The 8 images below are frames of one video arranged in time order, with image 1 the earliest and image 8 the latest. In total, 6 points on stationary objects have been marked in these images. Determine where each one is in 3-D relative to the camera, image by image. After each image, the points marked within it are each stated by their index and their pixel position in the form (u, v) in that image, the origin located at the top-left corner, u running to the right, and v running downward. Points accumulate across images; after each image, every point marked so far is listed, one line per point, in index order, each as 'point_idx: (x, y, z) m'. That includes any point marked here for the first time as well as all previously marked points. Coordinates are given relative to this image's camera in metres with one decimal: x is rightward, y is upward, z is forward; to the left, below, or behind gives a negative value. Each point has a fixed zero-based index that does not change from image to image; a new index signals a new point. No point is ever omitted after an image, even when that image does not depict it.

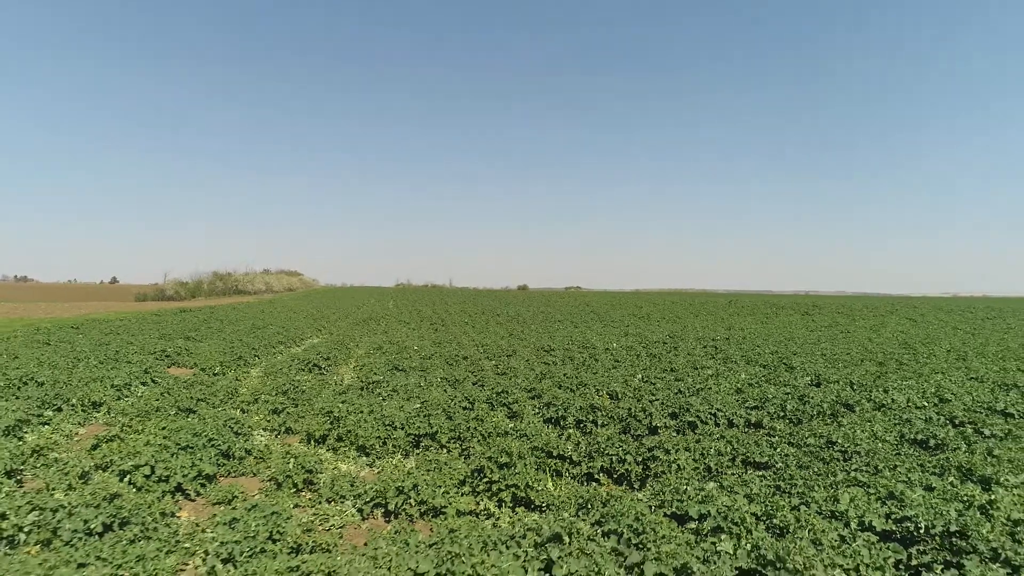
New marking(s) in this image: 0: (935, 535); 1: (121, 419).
0: (+4.2, -2.4, +7.1) m
1: (-8.2, -2.7, +14.8) m
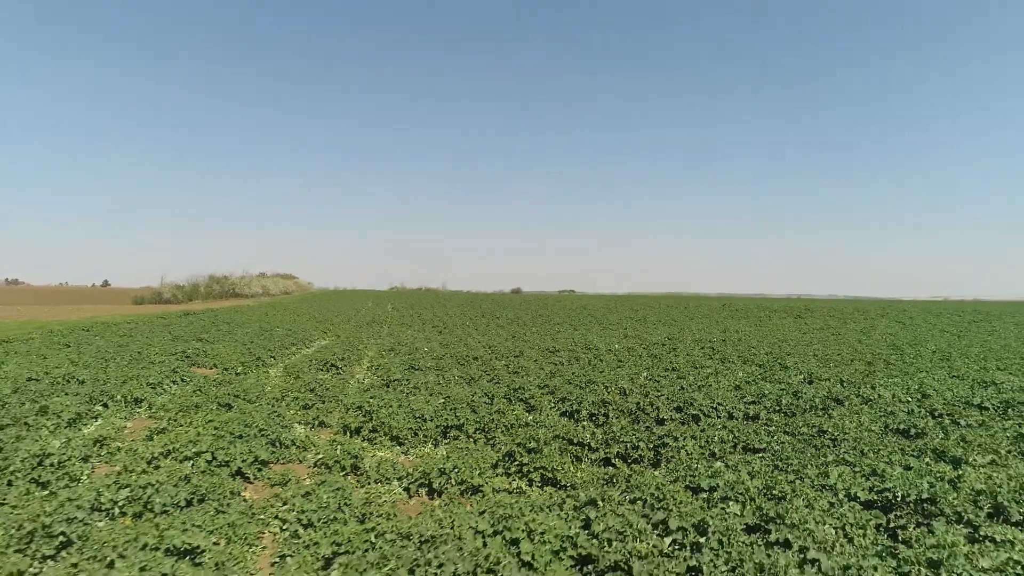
0: (+4.7, -2.5, +8.3) m
1: (-7.8, -2.8, +16.0) m
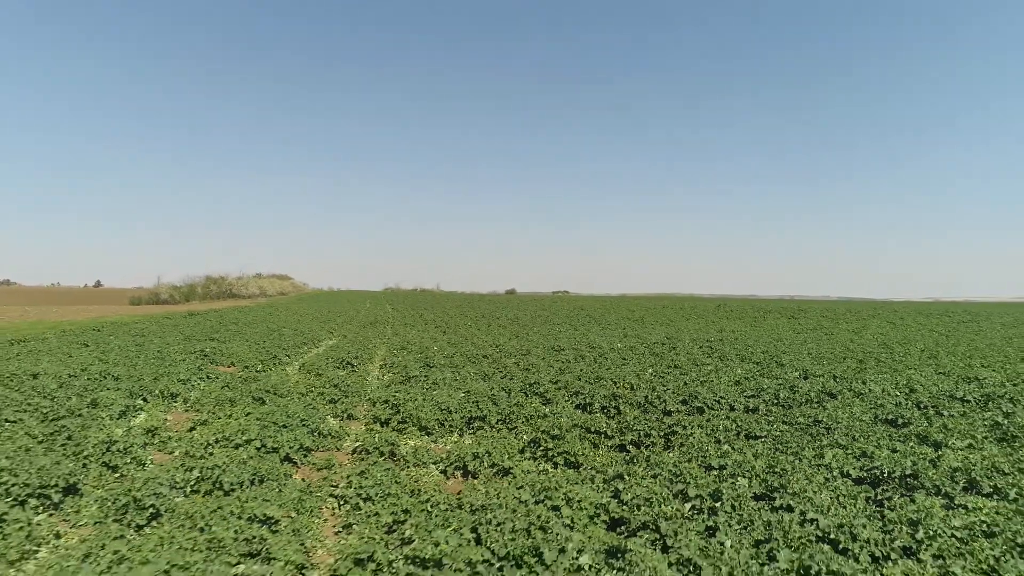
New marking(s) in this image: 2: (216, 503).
0: (+5.2, -2.5, +9.5) m
1: (-7.4, -2.8, +17.0) m
2: (-3.9, -2.8, +9.4) m
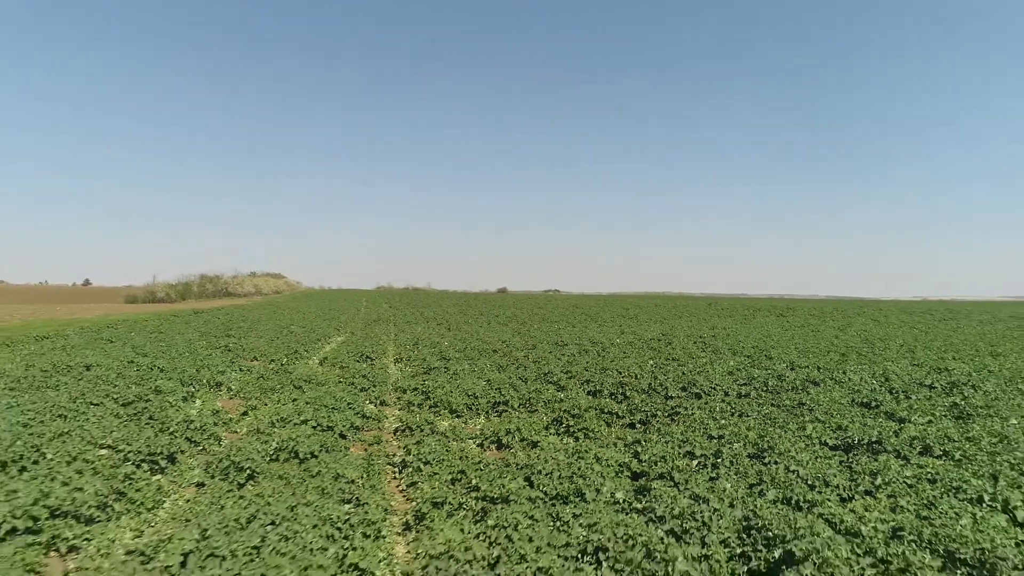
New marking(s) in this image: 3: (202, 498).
0: (+5.7, -2.5, +11.4) m
1: (-6.9, -2.8, +18.8) m
2: (-3.3, -2.8, +11.2) m
3: (-4.3, -2.8, +9.6) m
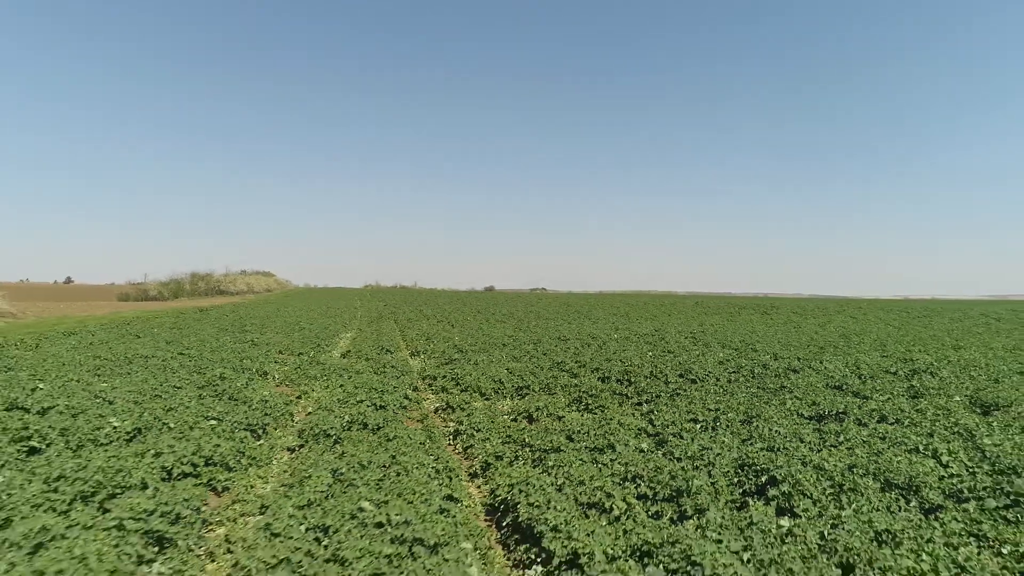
0: (+6.4, -2.5, +14.0) m
1: (-6.4, -2.8, +21.2) m
2: (-2.6, -2.8, +13.7) m
3: (-3.5, -2.8, +12.0) m
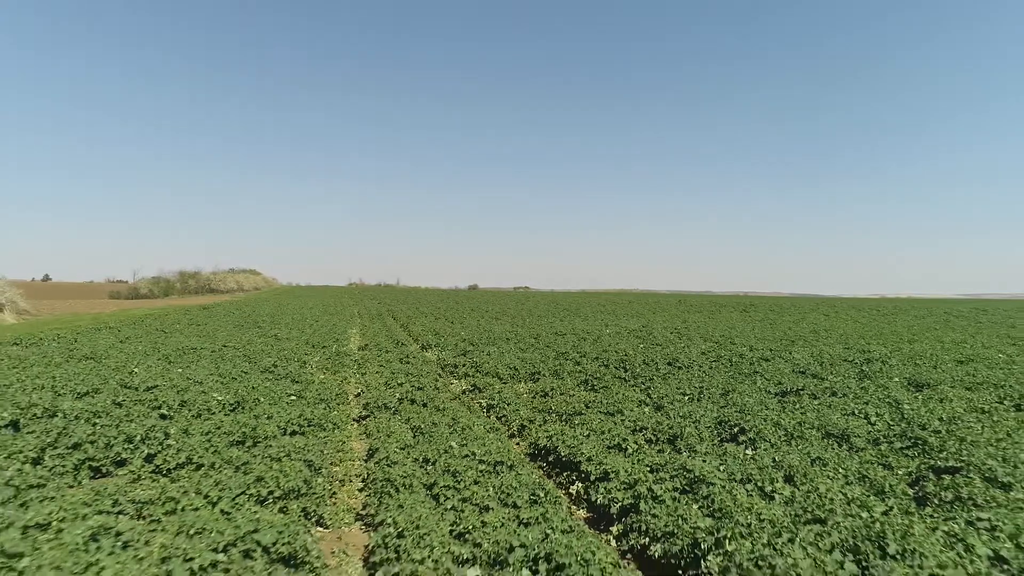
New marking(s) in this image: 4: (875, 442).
0: (+6.9, -2.5, +17.4) m
1: (-6.0, -2.7, +24.2) m
2: (-2.1, -2.8, +16.8) m
3: (-2.9, -2.8, +15.1) m
4: (+6.2, -2.6, +12.1) m
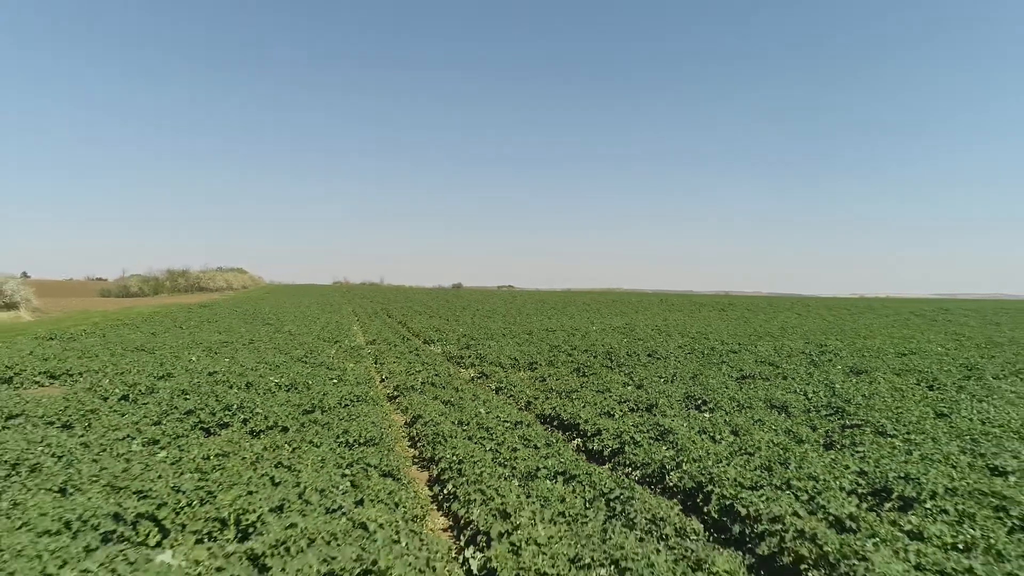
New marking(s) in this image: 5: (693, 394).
0: (+7.1, -2.6, +20.9) m
1: (-6.0, -2.8, +27.4) m
2: (-1.9, -2.8, +20.1) m
3: (-2.7, -2.9, +18.4) m
4: (+6.5, -2.7, +15.6) m
5: (+4.3, -2.5, +16.7) m
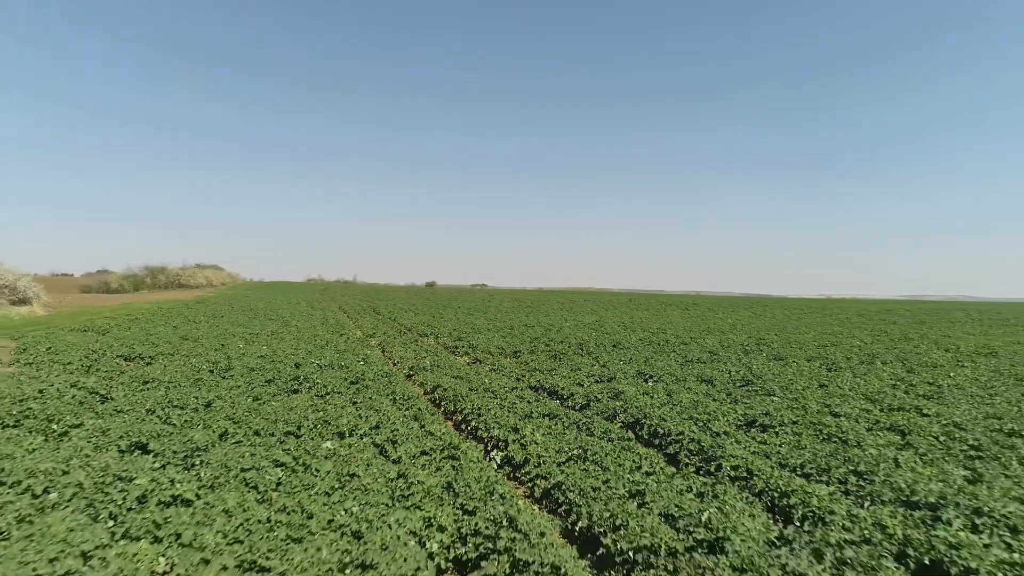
0: (+6.7, -2.7, +26.2) m
1: (-6.6, -2.8, +32.3) m
2: (-2.2, -2.9, +25.1) m
3: (-3.0, -2.9, +23.4) m
4: (+6.4, -2.8, +21.0) m
5: (+4.1, -2.6, +21.9) m
